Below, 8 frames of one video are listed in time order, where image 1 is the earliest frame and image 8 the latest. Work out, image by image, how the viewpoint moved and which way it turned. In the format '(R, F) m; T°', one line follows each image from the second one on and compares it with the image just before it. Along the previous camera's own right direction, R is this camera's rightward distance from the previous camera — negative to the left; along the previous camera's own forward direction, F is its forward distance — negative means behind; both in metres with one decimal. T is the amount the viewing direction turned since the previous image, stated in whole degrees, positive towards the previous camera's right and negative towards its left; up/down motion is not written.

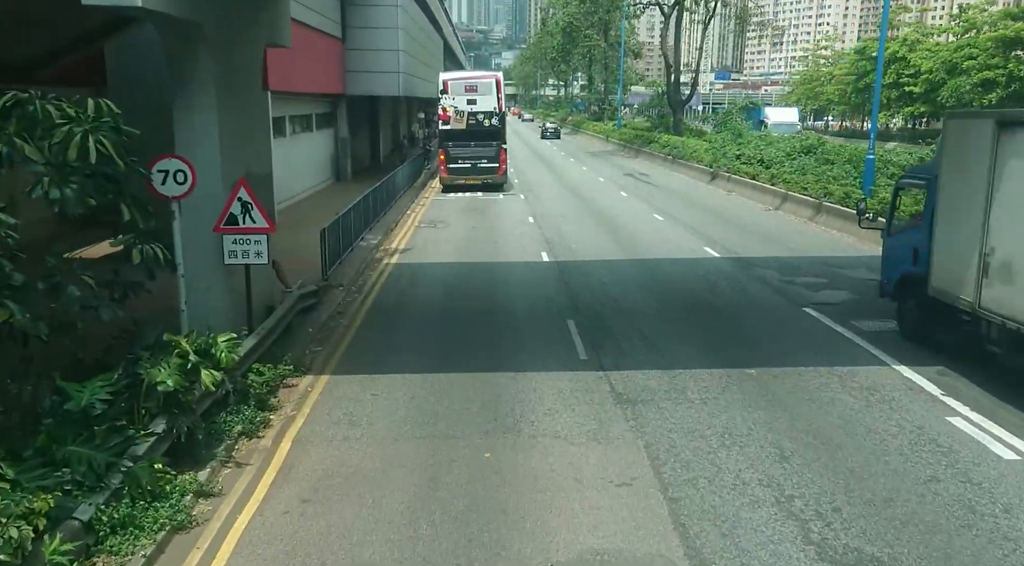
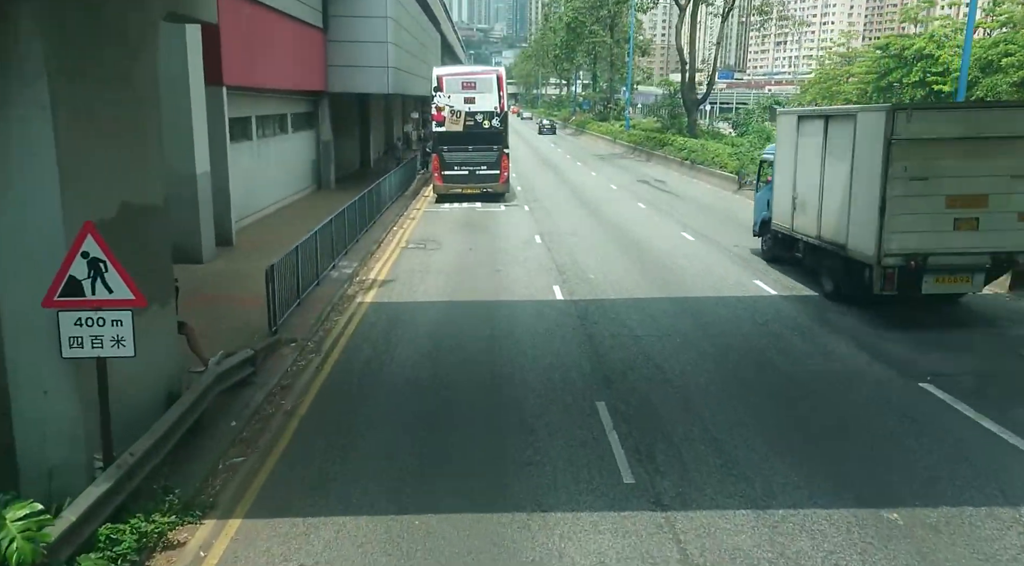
(-0.1, +3.6) m; 0°
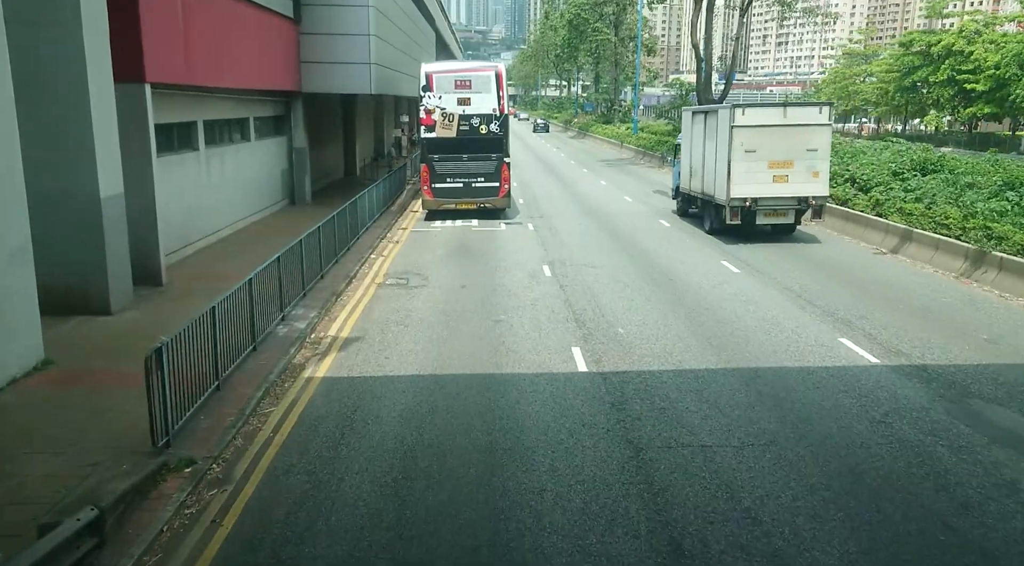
(-0.1, +3.9) m; 0°
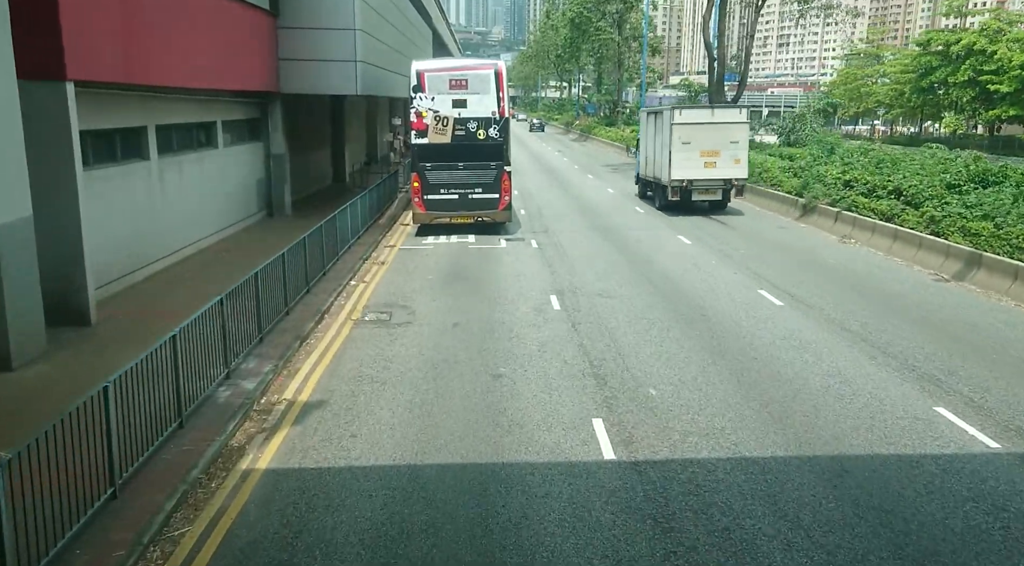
(-0.1, +2.5) m; 0°
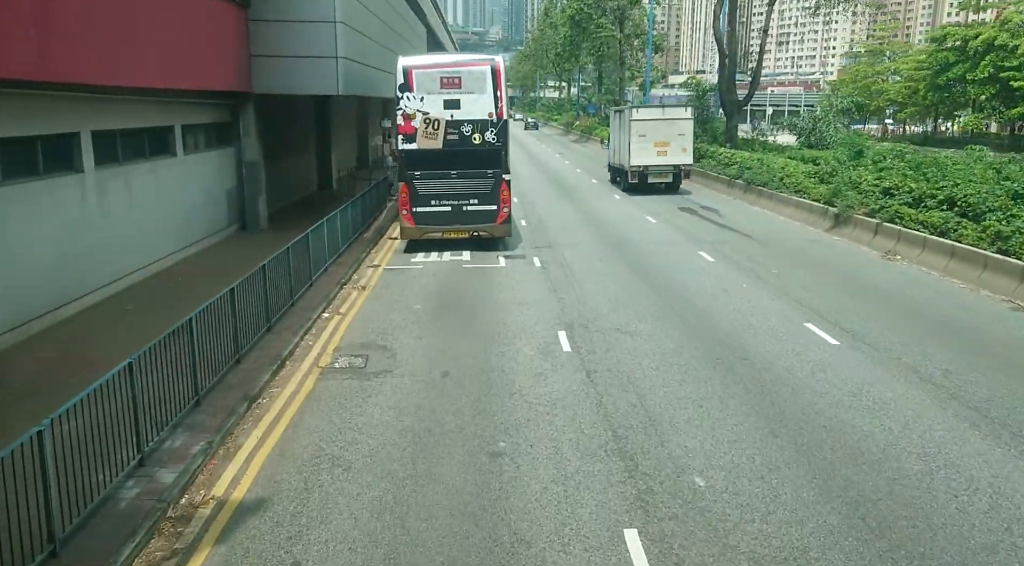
(0.0, +2.4) m; 0°
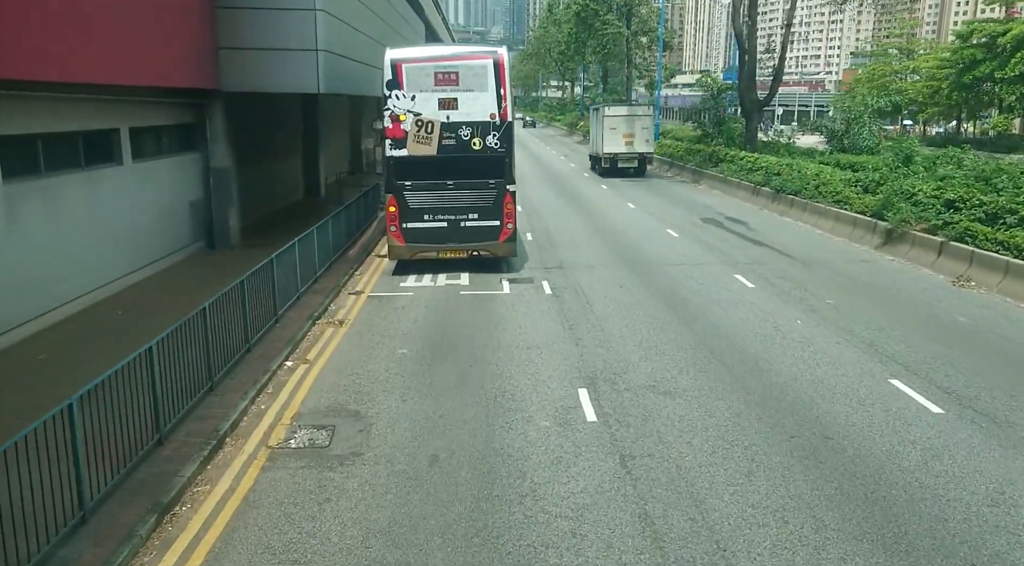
(-0.1, +2.6) m; 0°
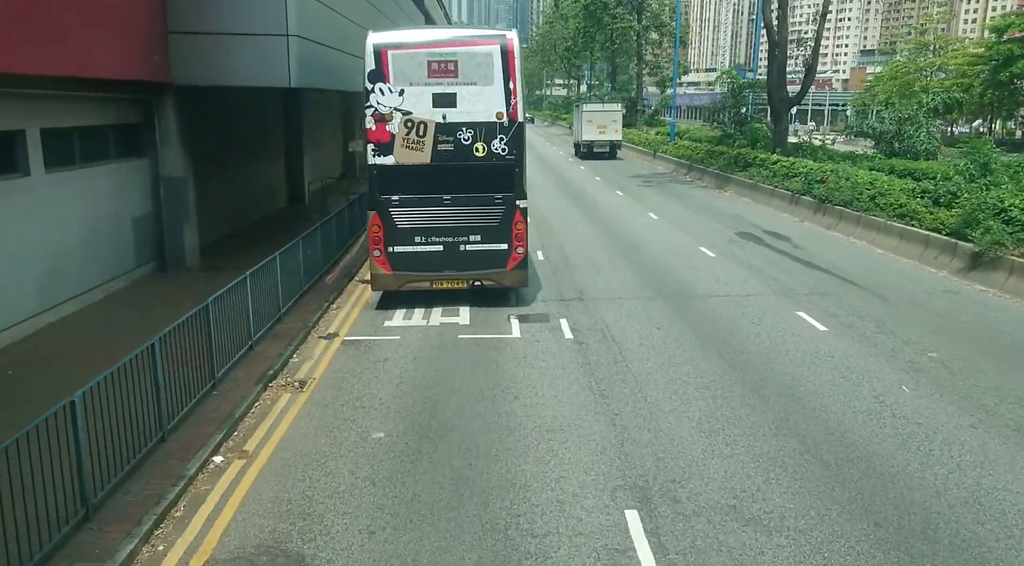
(-0.1, +3.1) m; 0°
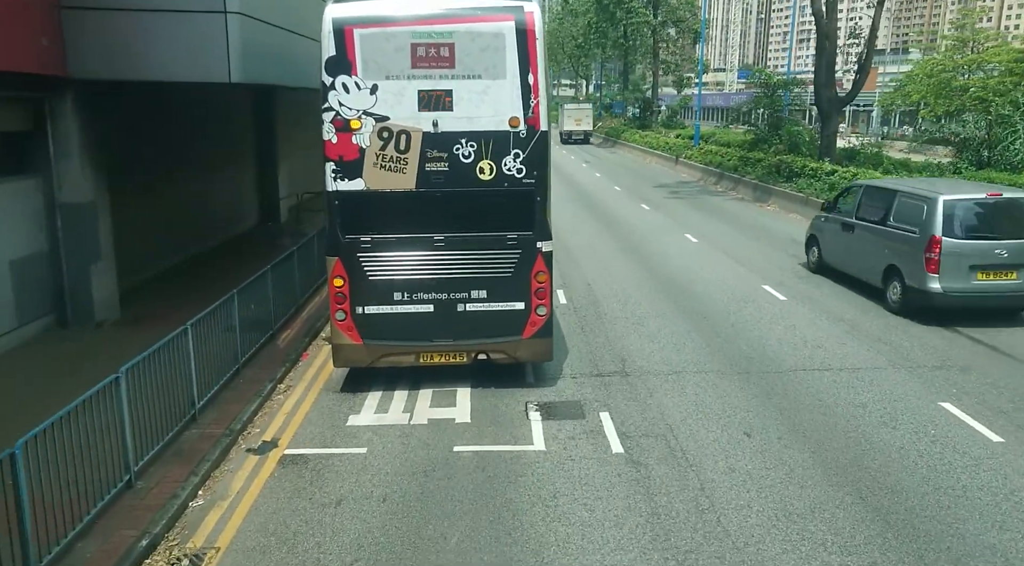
(-0.2, +4.0) m; 0°
